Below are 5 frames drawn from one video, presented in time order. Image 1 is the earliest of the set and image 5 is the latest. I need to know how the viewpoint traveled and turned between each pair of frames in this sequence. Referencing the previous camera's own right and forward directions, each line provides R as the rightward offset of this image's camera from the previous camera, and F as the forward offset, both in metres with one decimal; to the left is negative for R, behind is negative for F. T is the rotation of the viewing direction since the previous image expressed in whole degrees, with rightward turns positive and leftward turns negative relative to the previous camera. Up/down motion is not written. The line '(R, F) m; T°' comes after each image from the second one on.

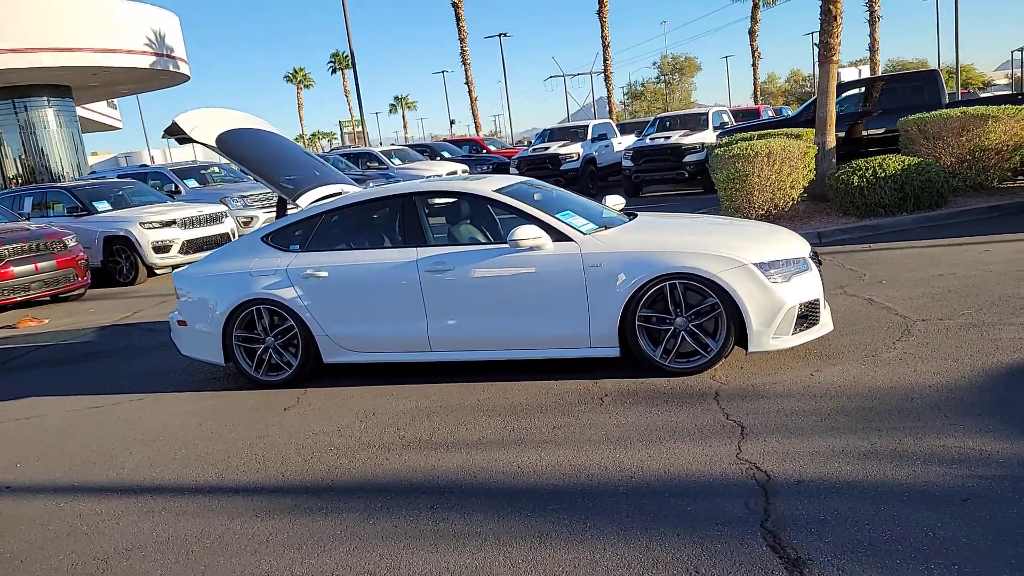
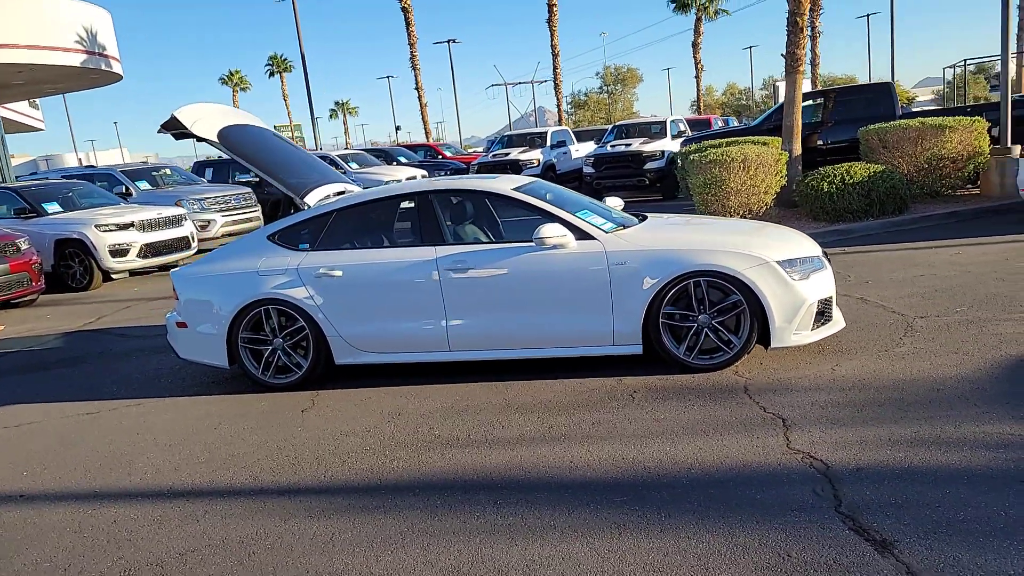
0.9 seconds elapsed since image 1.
(-0.6, 0.0) m; +4°
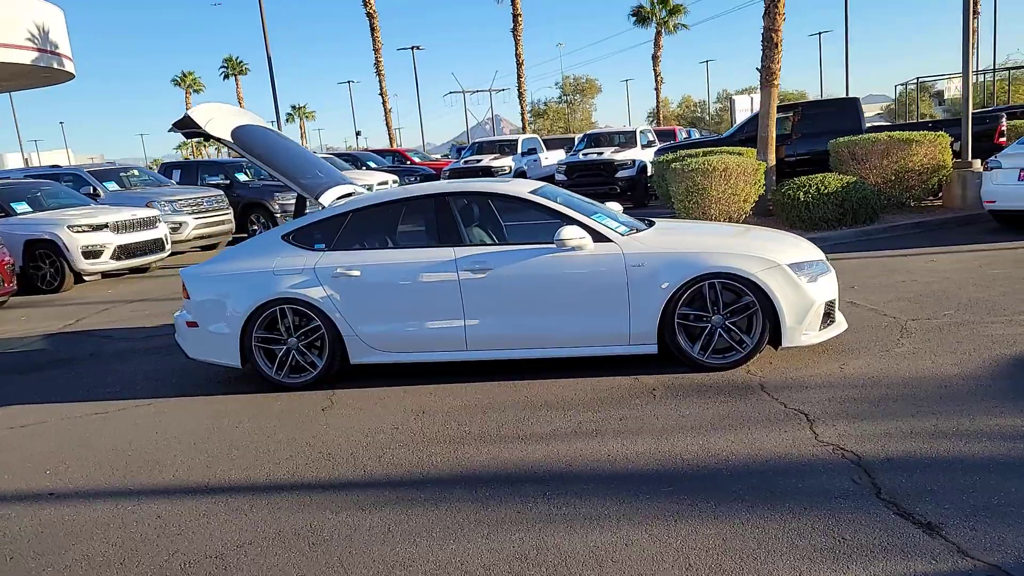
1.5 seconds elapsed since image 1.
(-0.5, -0.1) m; +3°
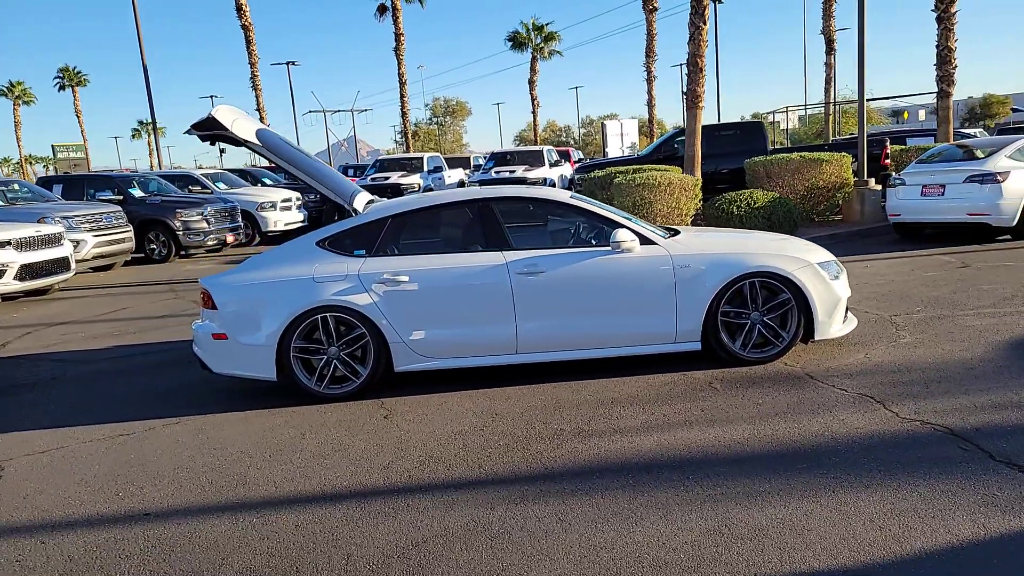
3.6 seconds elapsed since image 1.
(-1.4, 0.0) m; +10°
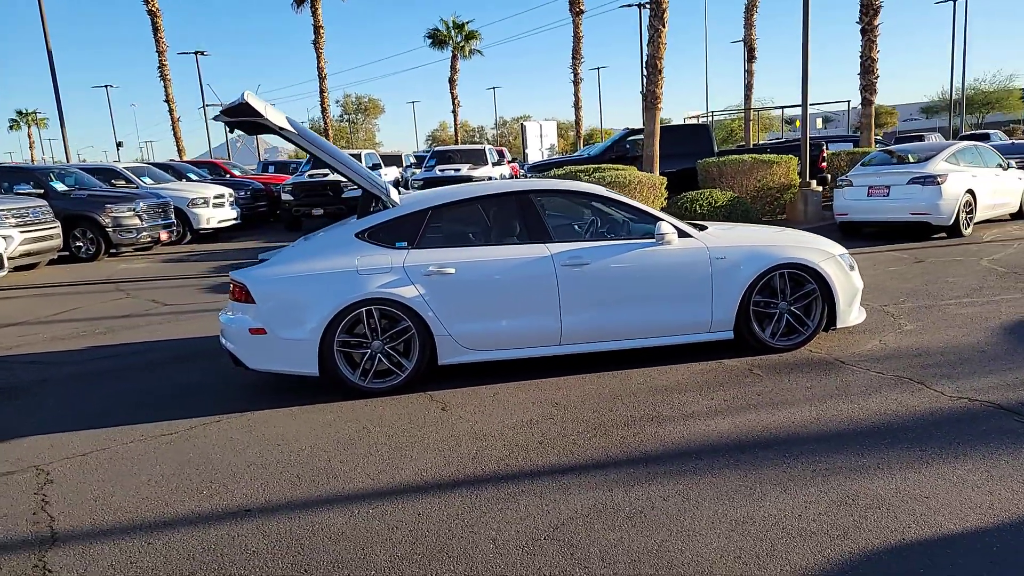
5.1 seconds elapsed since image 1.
(-1.0, 0.0) m; +7°
